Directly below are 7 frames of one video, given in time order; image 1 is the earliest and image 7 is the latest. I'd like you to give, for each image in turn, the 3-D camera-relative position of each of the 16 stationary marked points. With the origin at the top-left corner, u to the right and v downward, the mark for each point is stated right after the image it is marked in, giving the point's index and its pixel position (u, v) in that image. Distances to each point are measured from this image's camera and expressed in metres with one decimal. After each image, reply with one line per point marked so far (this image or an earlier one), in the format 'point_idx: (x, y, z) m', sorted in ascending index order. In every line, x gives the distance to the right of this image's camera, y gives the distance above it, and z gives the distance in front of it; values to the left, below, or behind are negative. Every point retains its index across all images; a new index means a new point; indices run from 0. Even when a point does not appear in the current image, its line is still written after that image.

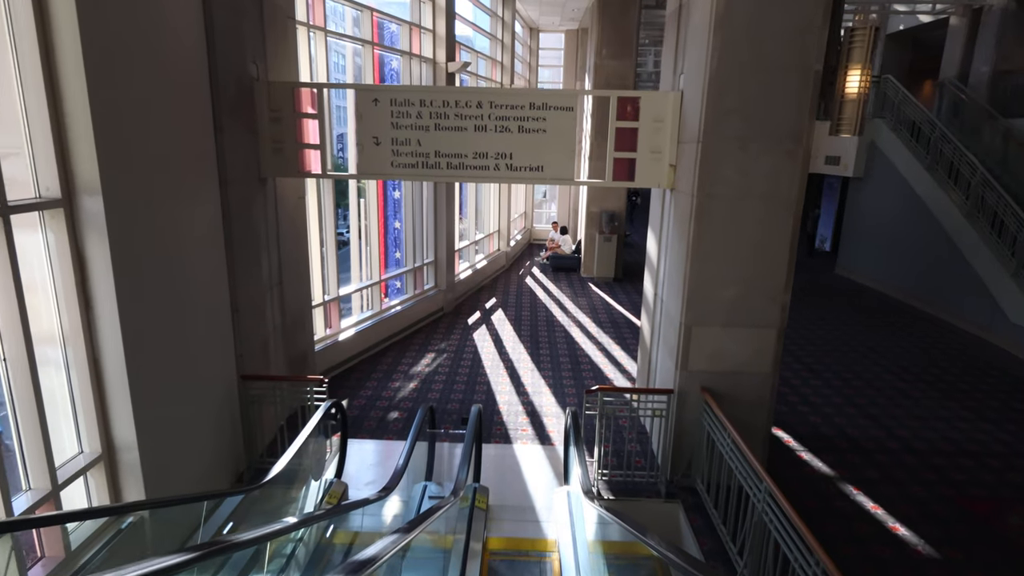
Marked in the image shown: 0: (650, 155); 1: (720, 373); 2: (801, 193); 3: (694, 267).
0: (+1.2, +1.1, +5.0) m
1: (+1.7, -0.7, +4.7) m
2: (+2.2, +0.7, +4.3) m
3: (+1.4, +0.2, +4.5) m
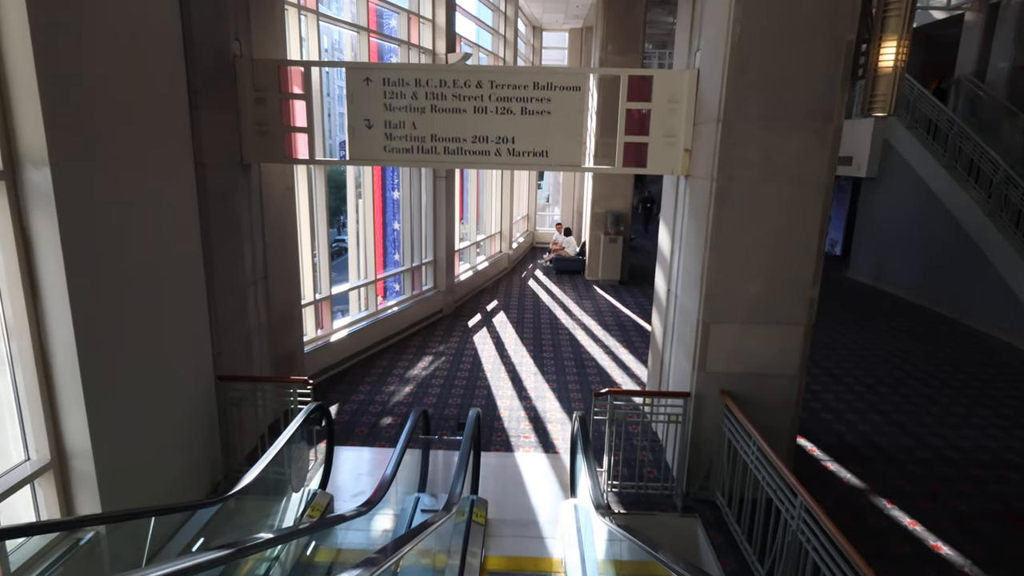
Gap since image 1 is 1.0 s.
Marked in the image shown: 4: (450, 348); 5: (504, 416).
0: (+1.2, +1.2, +4.6) m
1: (+1.7, -0.6, +4.3) m
2: (+2.2, +0.8, +4.0) m
3: (+1.4, +0.2, +4.1) m
4: (-0.8, -0.8, +7.8) m
5: (-0.1, -1.3, +5.9) m
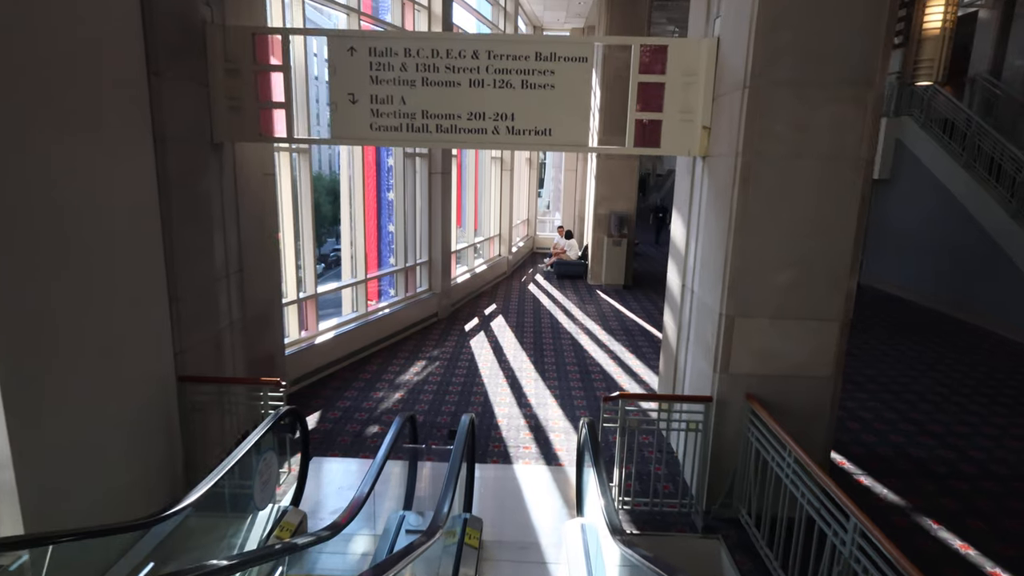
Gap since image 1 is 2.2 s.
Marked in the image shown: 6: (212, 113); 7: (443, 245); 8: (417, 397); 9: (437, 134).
0: (+1.2, +1.2, +4.1) m
1: (+1.7, -0.6, +3.8) m
2: (+2.2, +0.8, +3.5) m
3: (+1.4, +0.3, +3.7) m
4: (-0.9, -0.8, +7.3) m
5: (-0.1, -1.3, +5.4) m
6: (-2.2, +1.3, +4.2) m
7: (-1.1, +0.7, +8.9) m
8: (-1.0, -1.1, +5.9) m
9: (-0.6, +1.1, +4.3) m
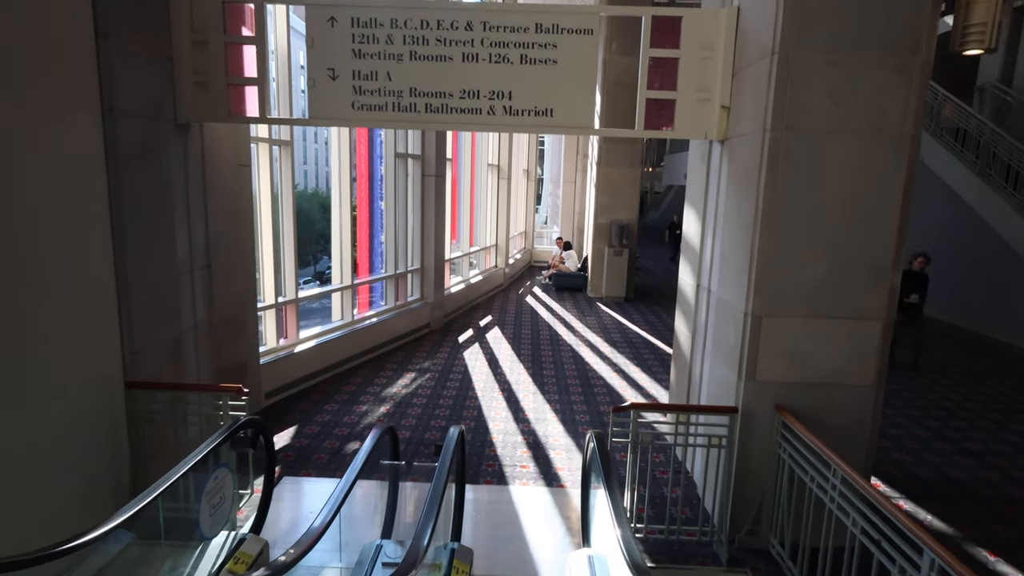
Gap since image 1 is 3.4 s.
0: (+1.2, +1.3, +3.7) m
1: (+1.7, -0.6, +3.3) m
2: (+2.2, +0.9, +3.1) m
3: (+1.4, +0.3, +3.2) m
4: (-0.9, -0.9, +6.8) m
5: (-0.1, -1.3, +4.8) m
6: (-2.2, +1.3, +3.8) m
7: (-1.1, +0.5, +8.5) m
8: (-1.0, -1.1, +5.3) m
9: (-0.6, +1.2, +3.9) m
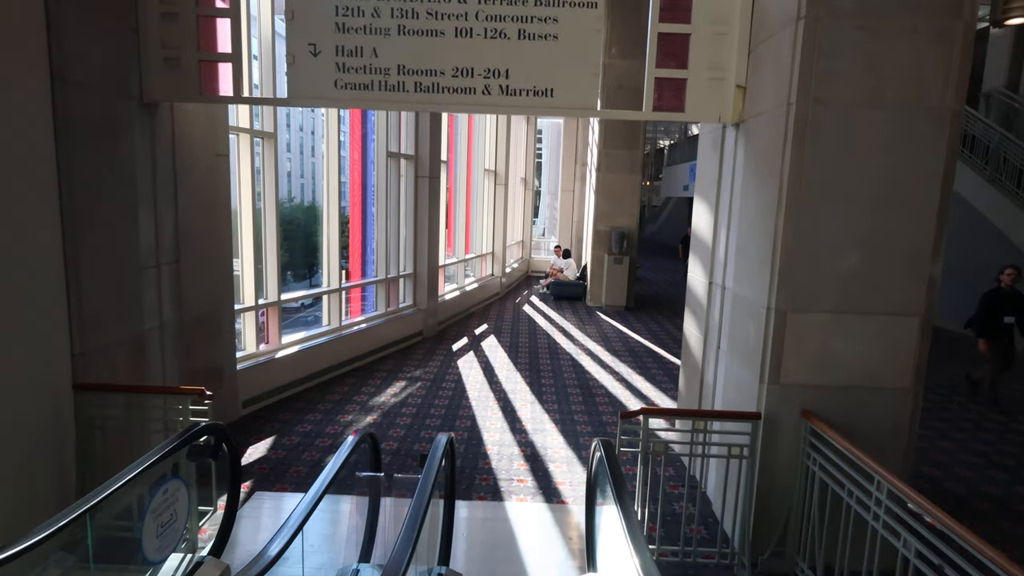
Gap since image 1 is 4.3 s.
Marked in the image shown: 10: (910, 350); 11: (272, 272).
0: (+1.2, +1.3, +3.4) m
1: (+1.7, -0.5, +3.0) m
2: (+2.2, +0.9, +2.8) m
3: (+1.4, +0.4, +2.9) m
4: (-0.9, -0.9, +6.4) m
5: (-0.2, -1.3, +4.5) m
6: (-2.2, +1.4, +3.5) m
7: (-1.2, +0.4, +8.1) m
8: (-1.0, -1.2, +5.0) m
9: (-0.6, +1.2, +3.5) m
10: (+2.0, -0.3, +2.9) m
11: (-2.3, +0.1, +5.6) m
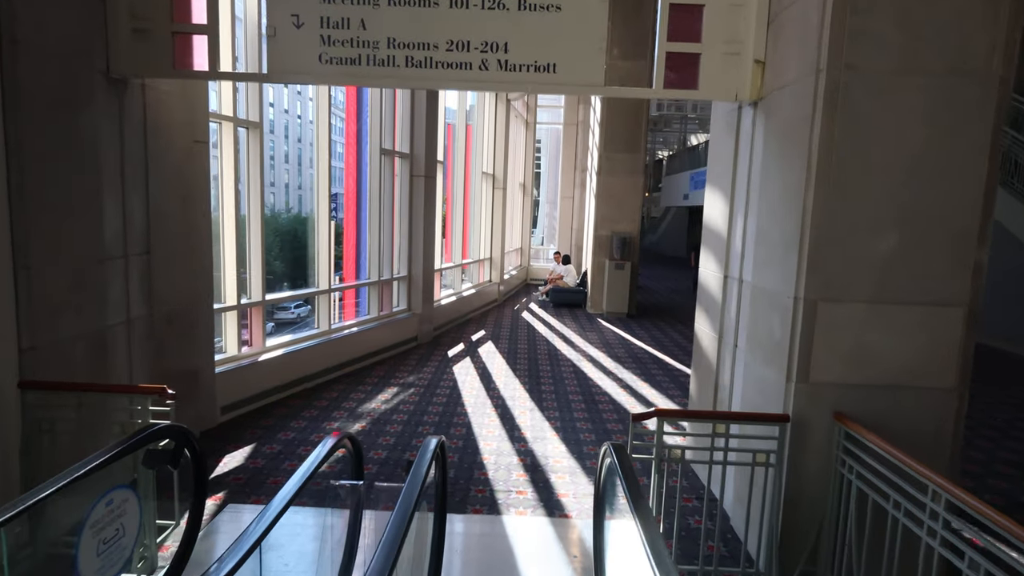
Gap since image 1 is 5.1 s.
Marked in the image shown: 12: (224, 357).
0: (+1.2, +1.3, +3.2) m
1: (+1.6, -0.5, +2.7) m
2: (+2.2, +1.0, +2.5) m
3: (+1.4, +0.4, +2.6) m
4: (-1.0, -1.0, +6.1) m
5: (-0.2, -1.3, +4.1) m
6: (-2.2, +1.4, +3.2) m
7: (-1.2, +0.4, +7.8) m
8: (-1.0, -1.1, +4.6) m
9: (-0.6, +1.2, +3.3) m
10: (+2.0, -0.3, +2.6) m
11: (-2.3, +0.1, +5.2) m
12: (-2.4, -0.6, +4.9) m
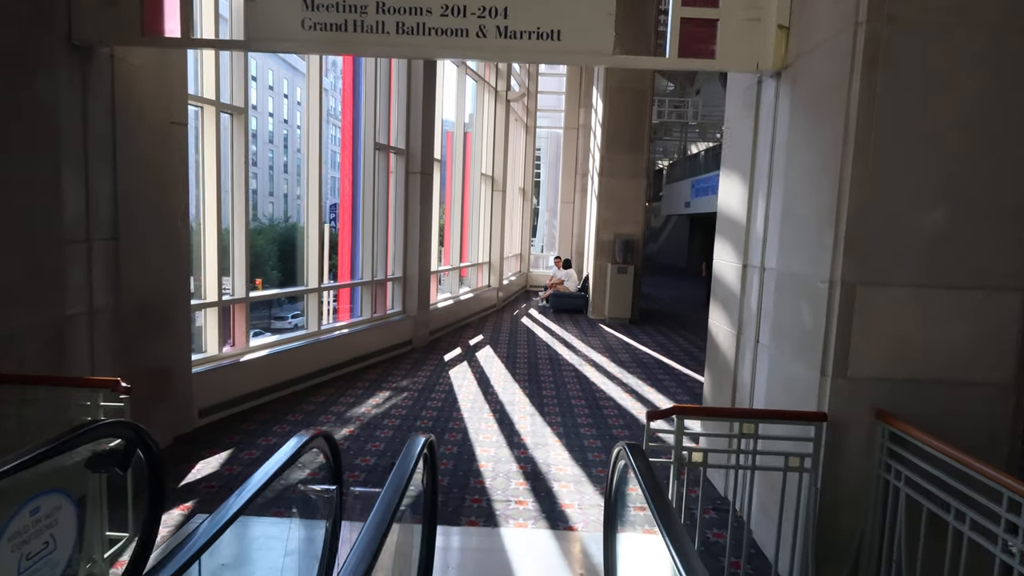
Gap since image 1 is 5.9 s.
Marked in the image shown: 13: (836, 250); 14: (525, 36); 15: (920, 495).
0: (+1.2, +1.4, +2.9) m
1: (+1.6, -0.4, +2.4) m
2: (+2.2, +1.0, +2.2) m
3: (+1.4, +0.5, +2.3) m
4: (-1.0, -1.0, +5.8) m
5: (-0.2, -1.2, +3.8) m
6: (-2.2, +1.5, +2.9) m
7: (-1.2, +0.3, +7.5) m
8: (-1.0, -1.1, +4.3) m
9: (-0.6, +1.3, +3.0) m
10: (+2.0, -0.2, +2.3) m
11: (-2.3, +0.2, +4.9) m
12: (-2.4, -0.6, +4.6) m
13: (+1.3, +0.2, +2.4) m
14: (+0.1, +1.3, +3.0) m
15: (+1.5, -0.8, +2.1) m
